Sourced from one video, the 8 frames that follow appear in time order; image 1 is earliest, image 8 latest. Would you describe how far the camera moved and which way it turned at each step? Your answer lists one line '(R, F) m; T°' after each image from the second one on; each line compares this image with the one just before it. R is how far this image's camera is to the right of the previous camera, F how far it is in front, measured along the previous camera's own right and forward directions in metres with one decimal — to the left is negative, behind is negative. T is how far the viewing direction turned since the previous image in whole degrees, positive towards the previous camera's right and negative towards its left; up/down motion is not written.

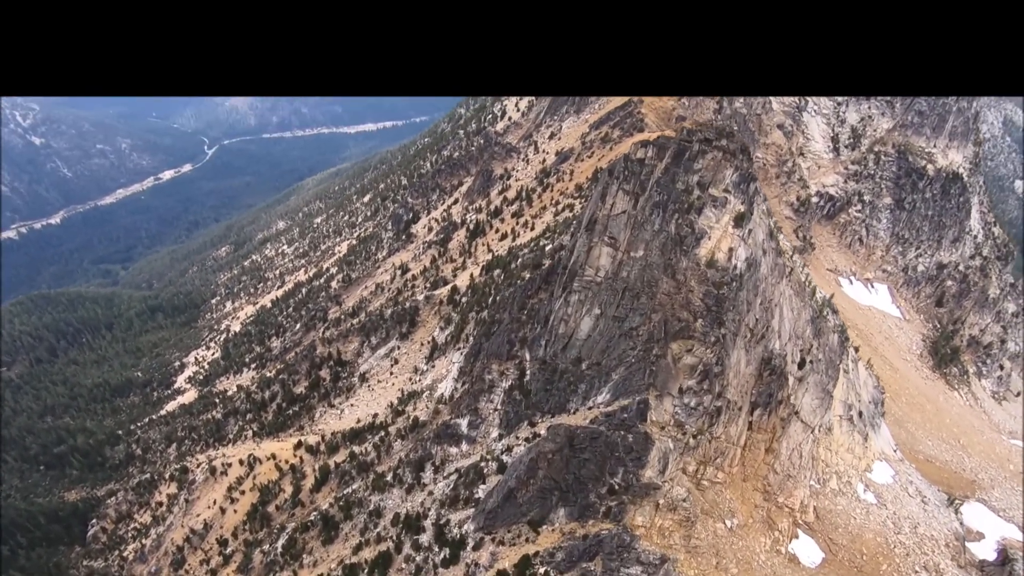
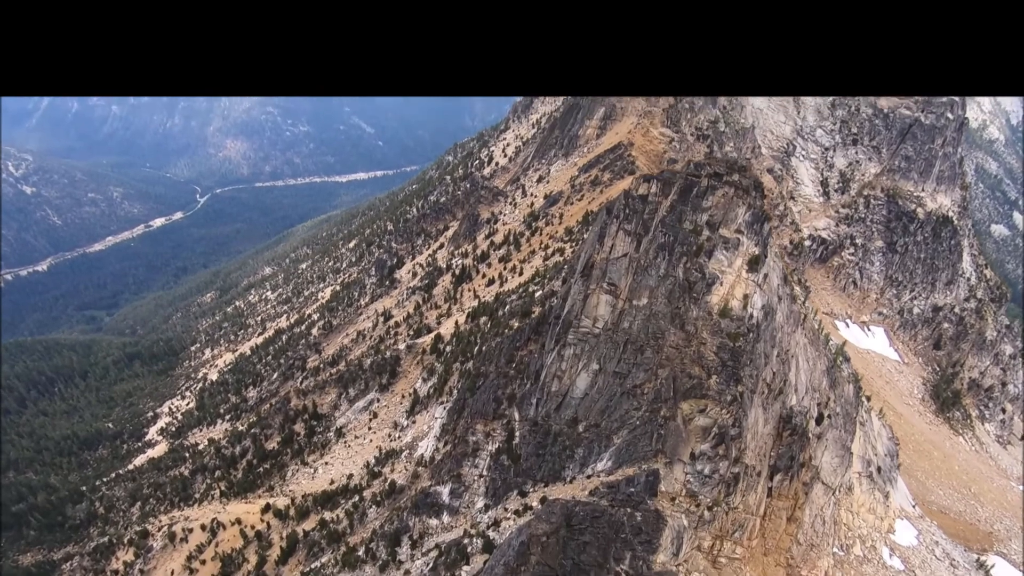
(0.0, +3.3) m; +1°
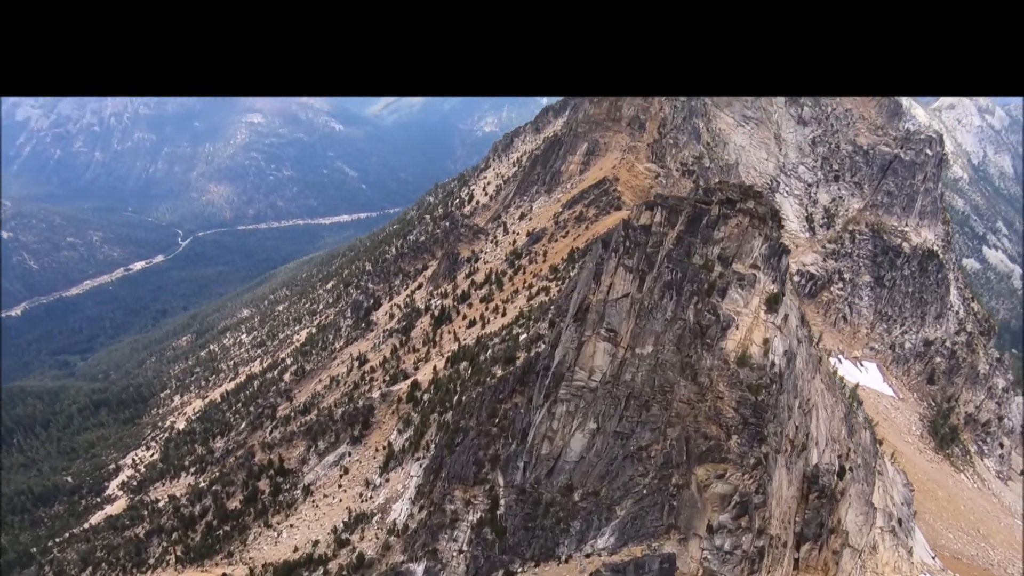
(0.0, +3.6) m; +2°
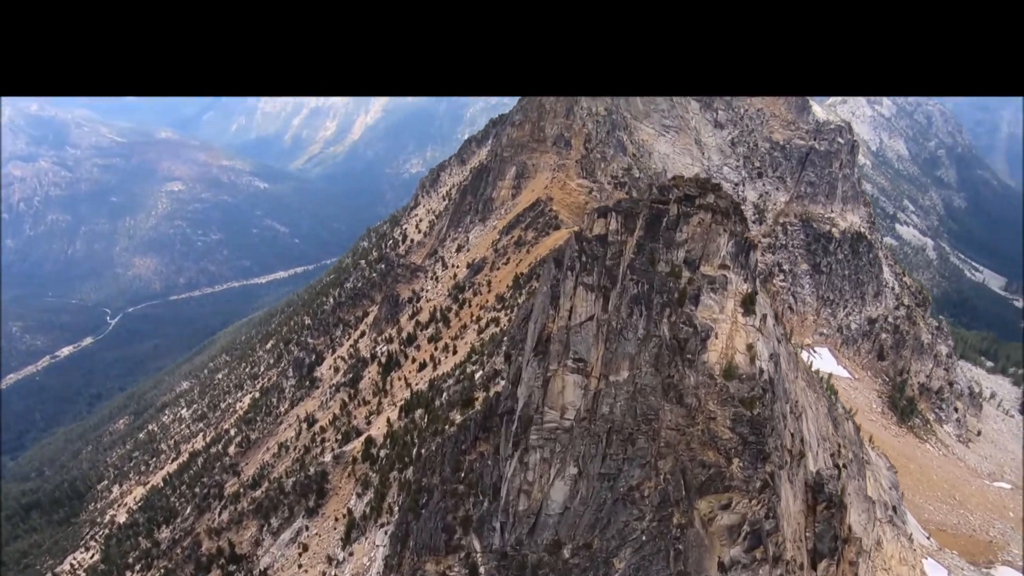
(-0.1, +2.7) m; +5°
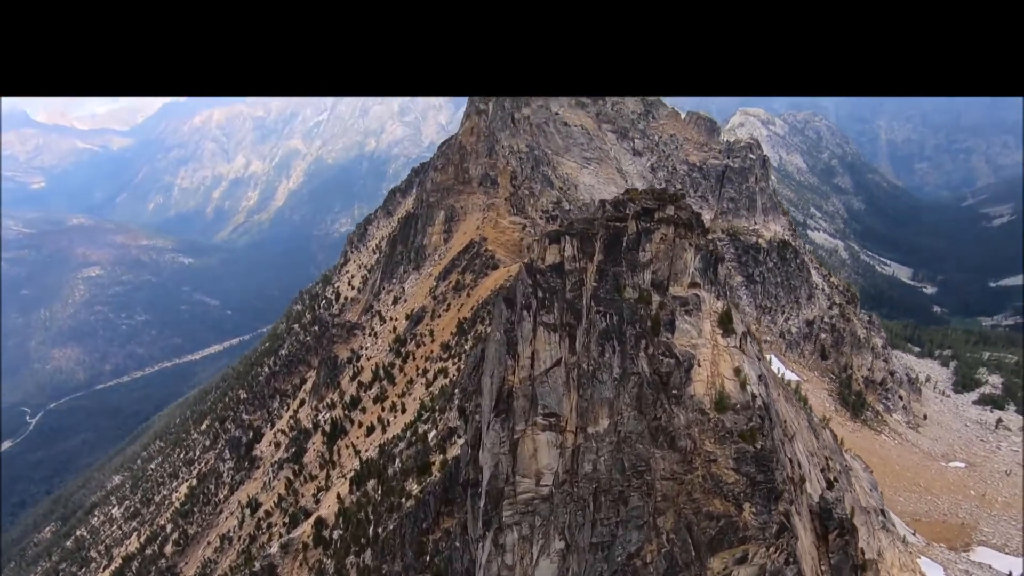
(-0.2, +2.7) m; +6°
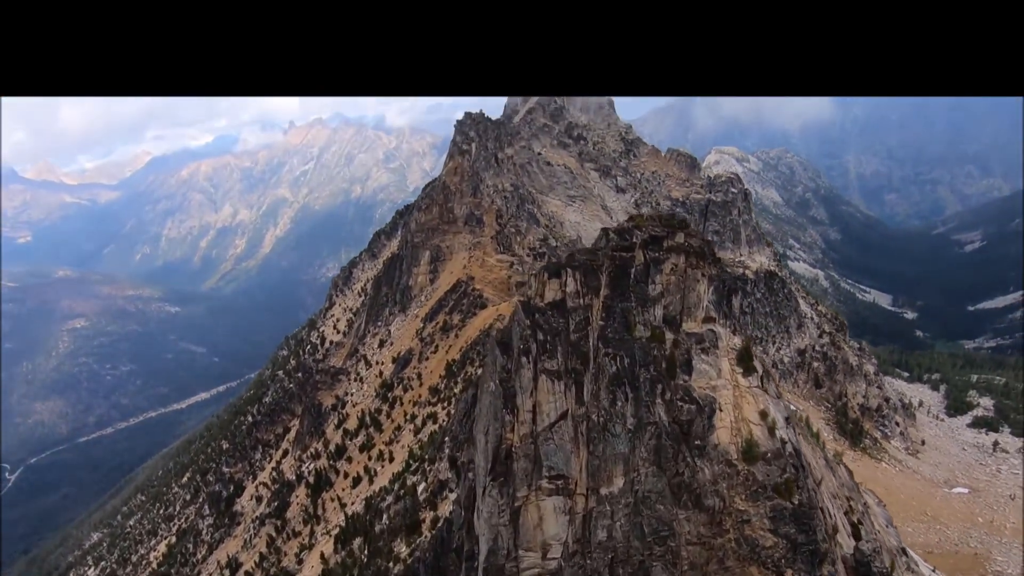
(-0.2, +1.9) m; +1°
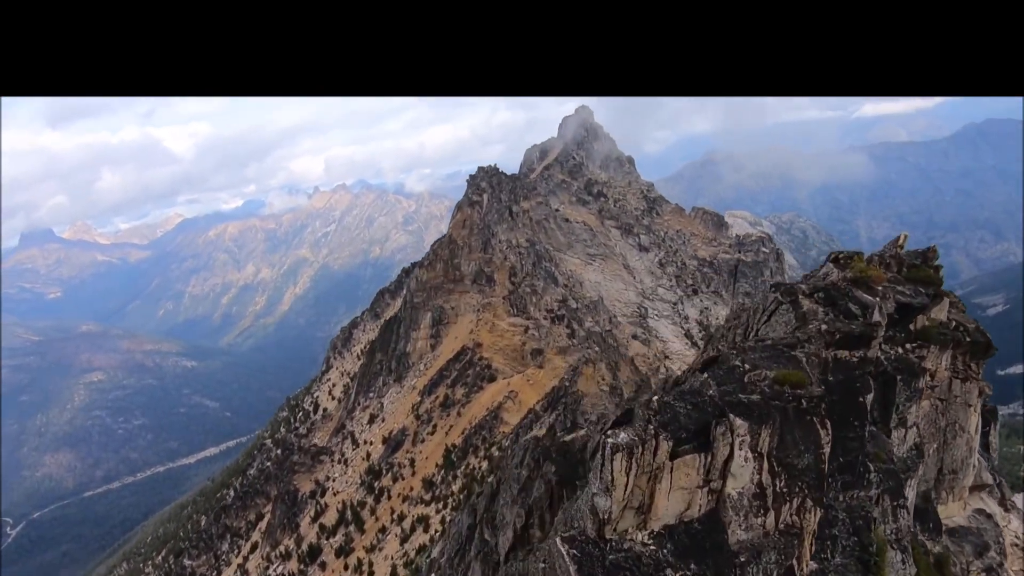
(-0.1, +9.9) m; -1°
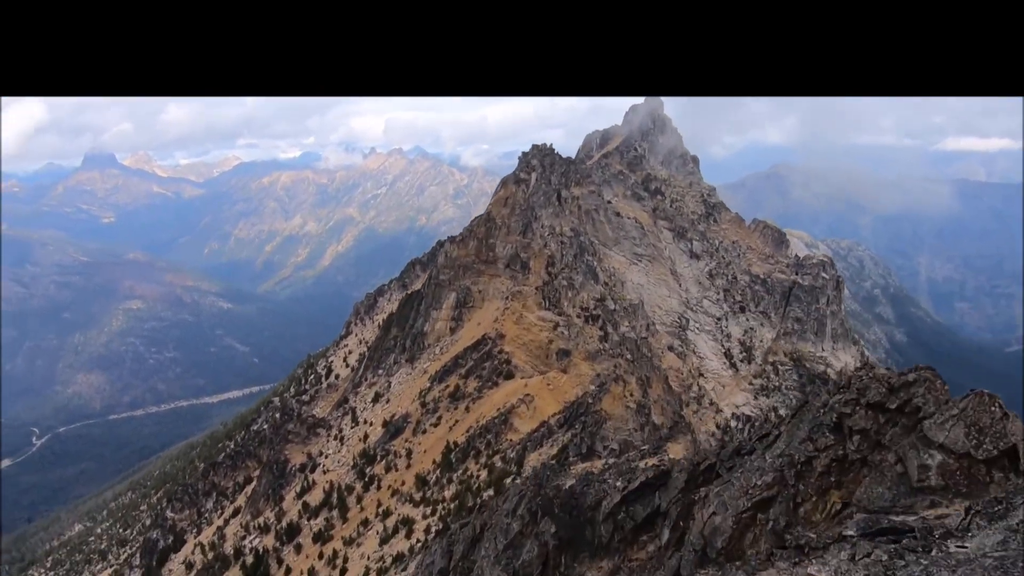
(+0.4, +5.4) m; -3°
